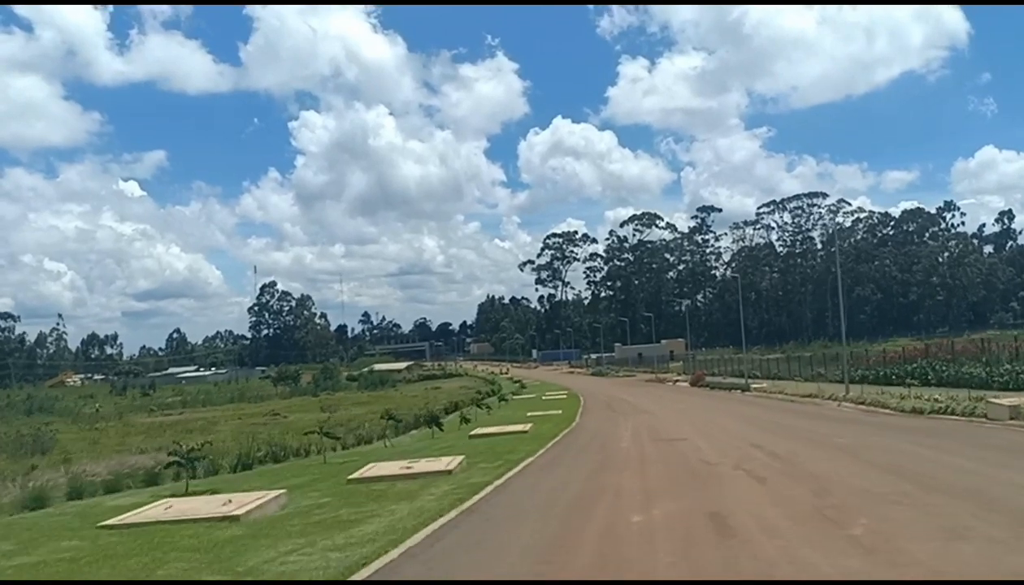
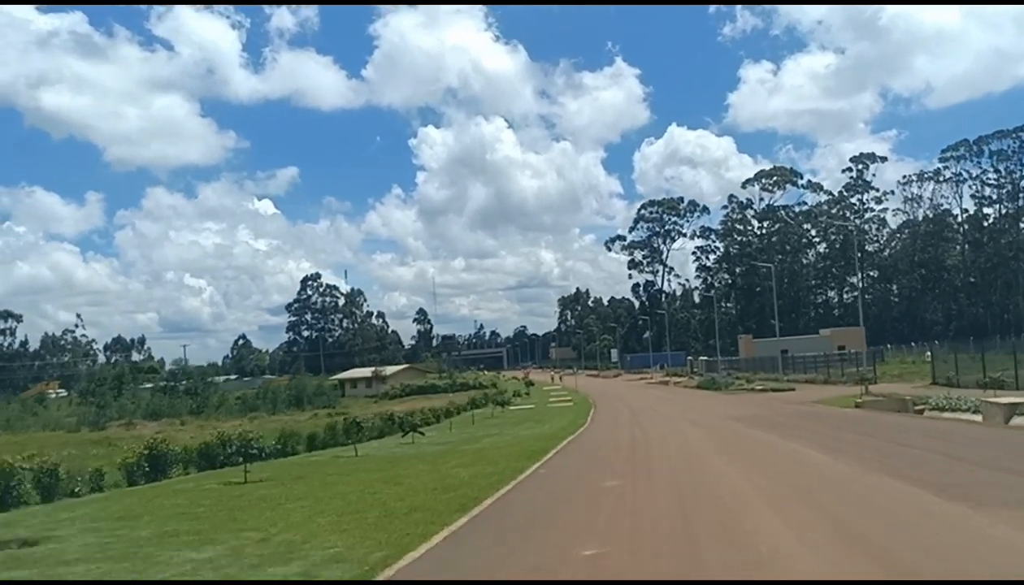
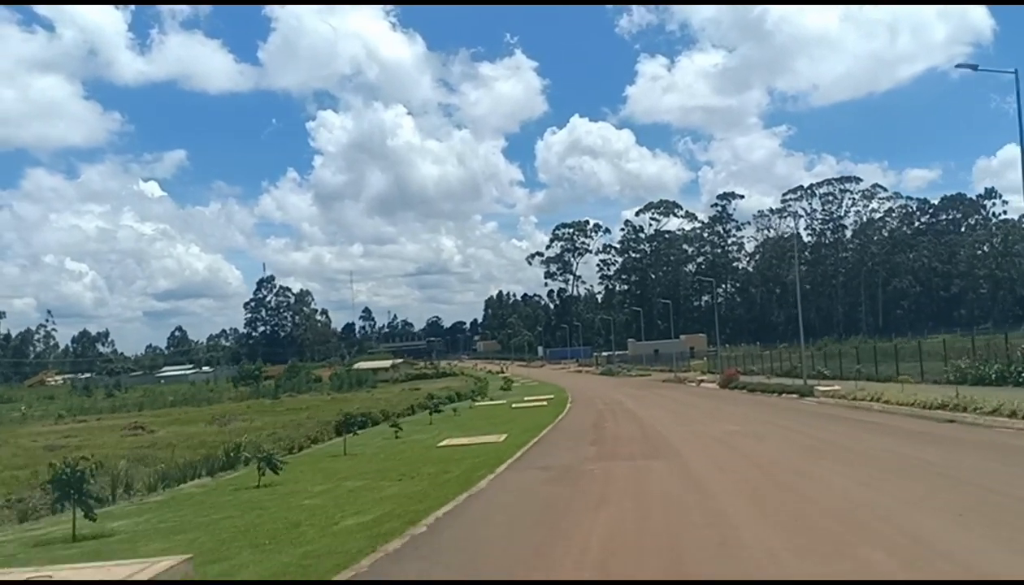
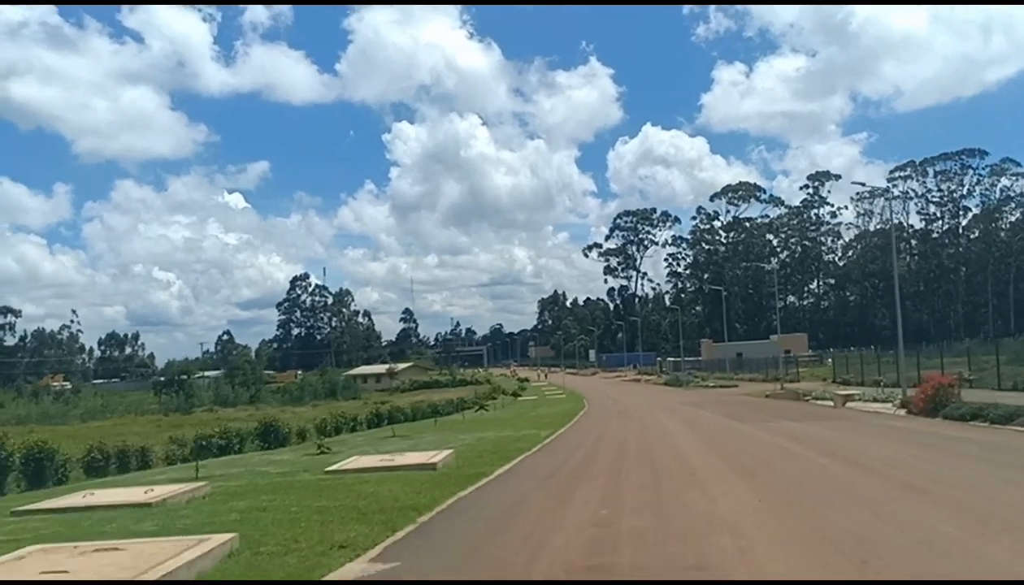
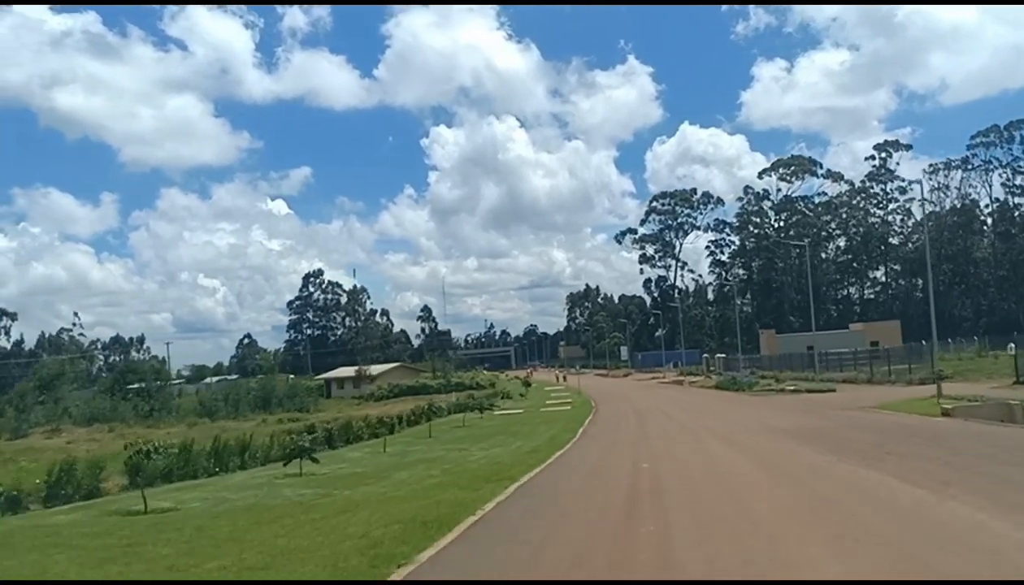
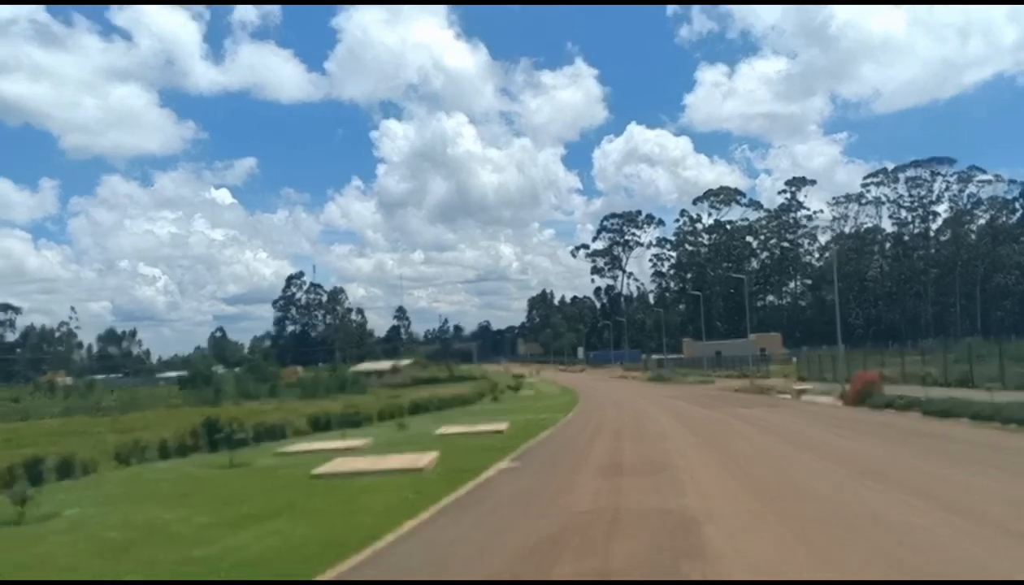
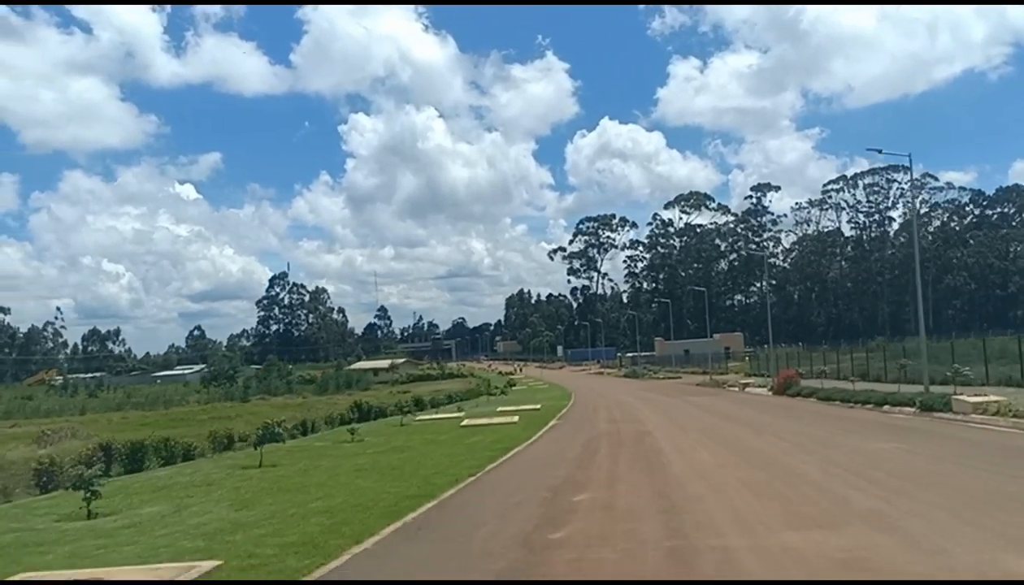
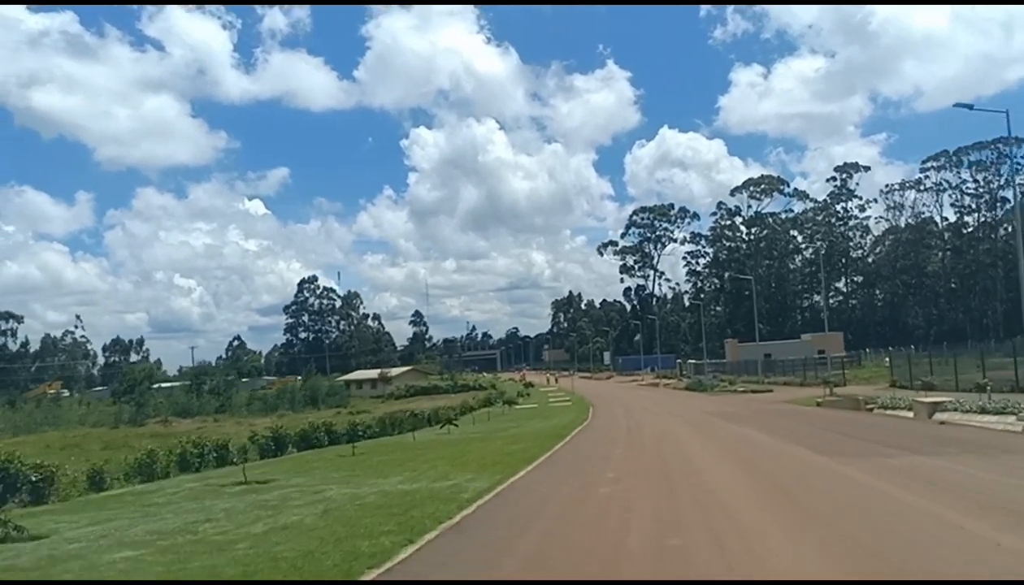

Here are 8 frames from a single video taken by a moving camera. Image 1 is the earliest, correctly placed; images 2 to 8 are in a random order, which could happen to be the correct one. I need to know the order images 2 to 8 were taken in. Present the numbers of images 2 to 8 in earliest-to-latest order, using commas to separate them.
3, 7, 6, 4, 8, 2, 5
